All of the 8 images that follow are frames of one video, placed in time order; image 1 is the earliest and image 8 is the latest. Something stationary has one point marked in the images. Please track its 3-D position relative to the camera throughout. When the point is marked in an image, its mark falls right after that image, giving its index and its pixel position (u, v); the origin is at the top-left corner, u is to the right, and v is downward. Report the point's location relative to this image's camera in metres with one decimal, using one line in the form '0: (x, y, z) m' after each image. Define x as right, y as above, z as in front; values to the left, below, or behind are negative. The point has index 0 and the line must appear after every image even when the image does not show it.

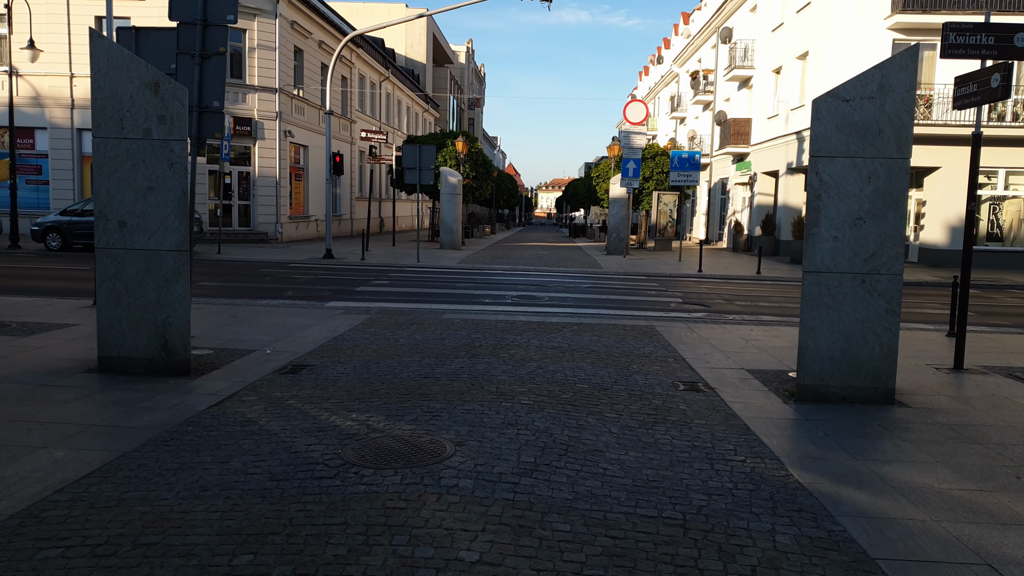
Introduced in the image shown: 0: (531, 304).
0: (+0.3, -0.3, +13.8) m
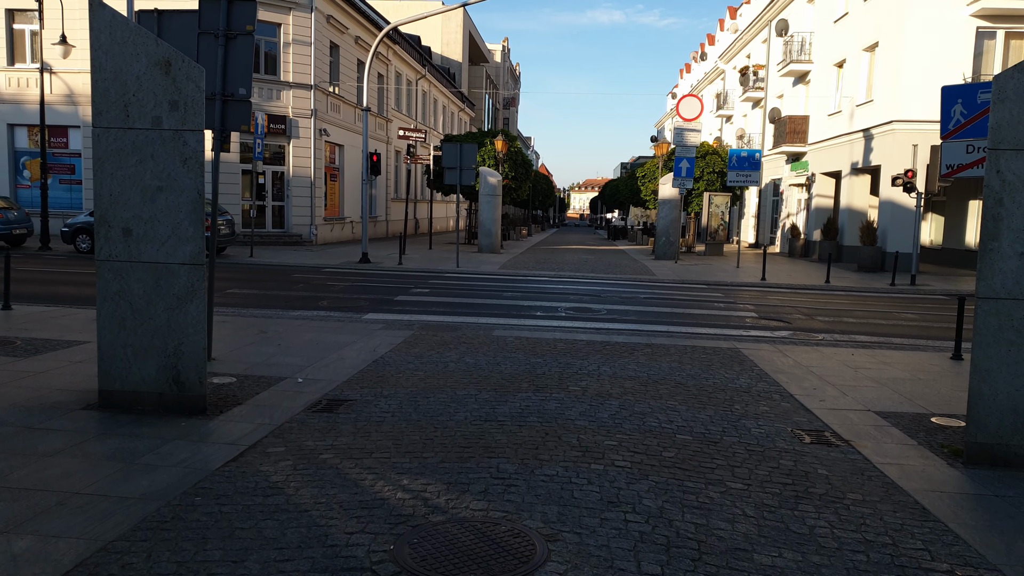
0: (+1.2, -0.5, +12.4) m
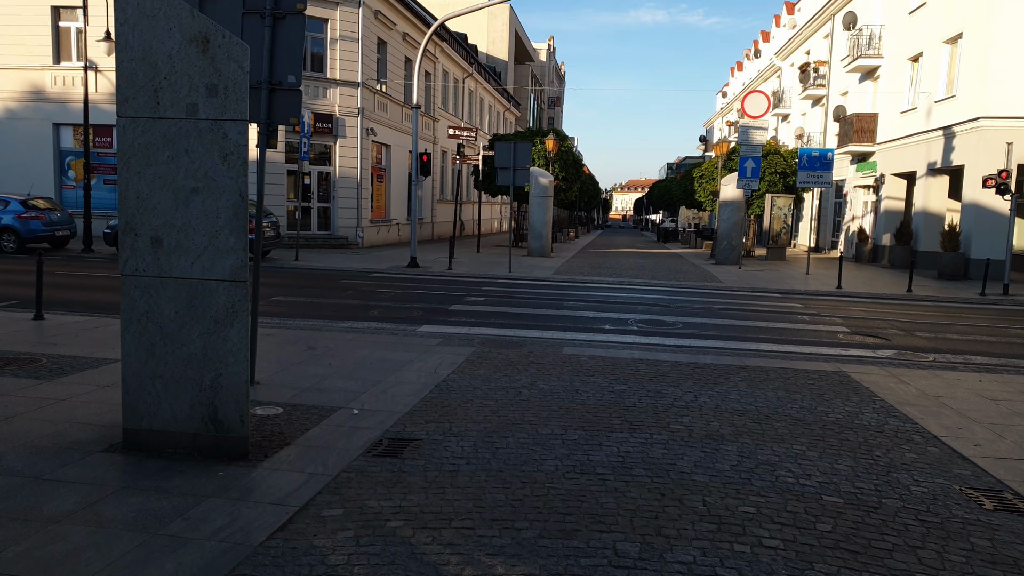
0: (+2.1, -0.7, +11.3) m
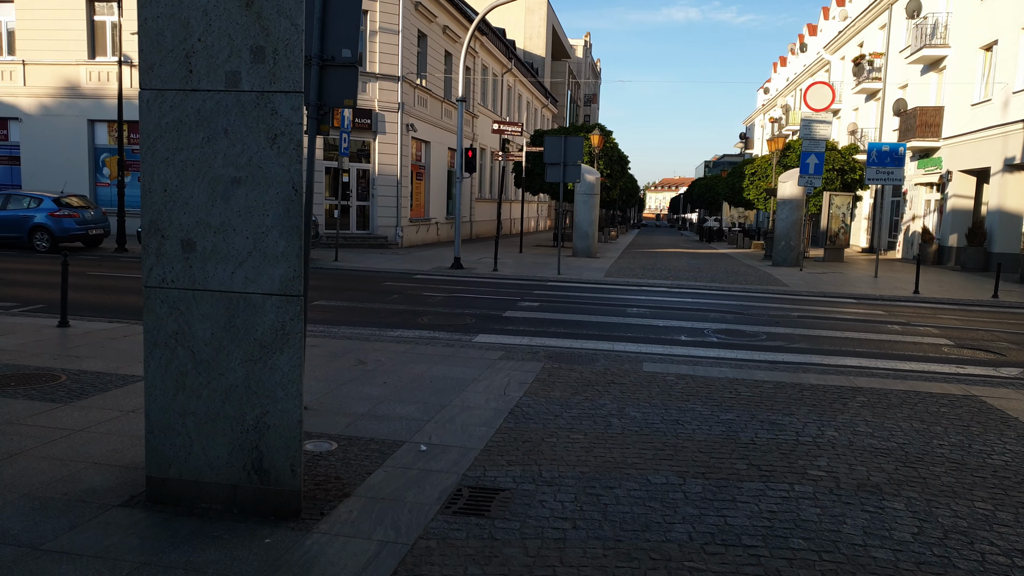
0: (+2.9, -0.7, +10.1) m
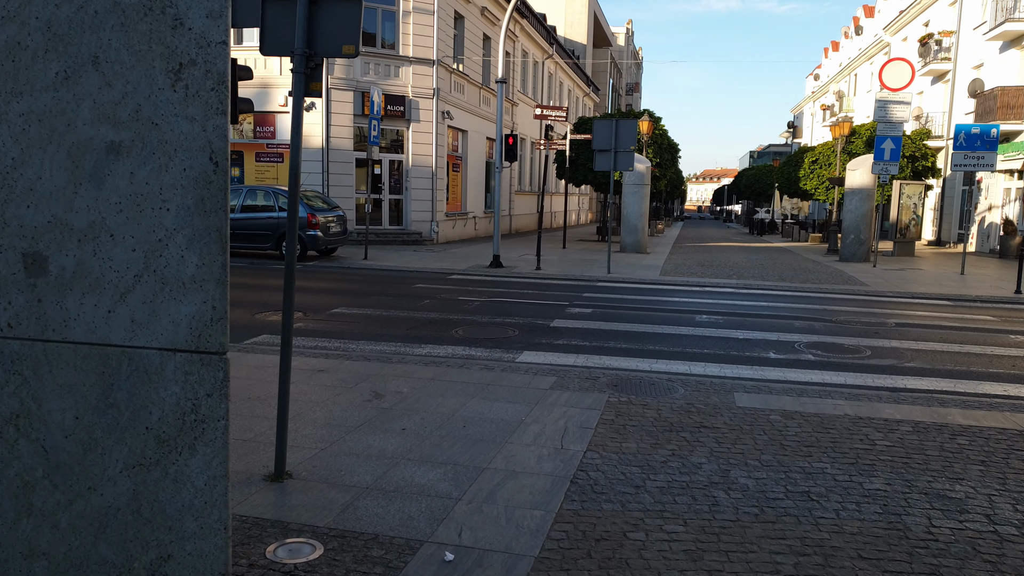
0: (+3.5, -0.8, +8.3) m
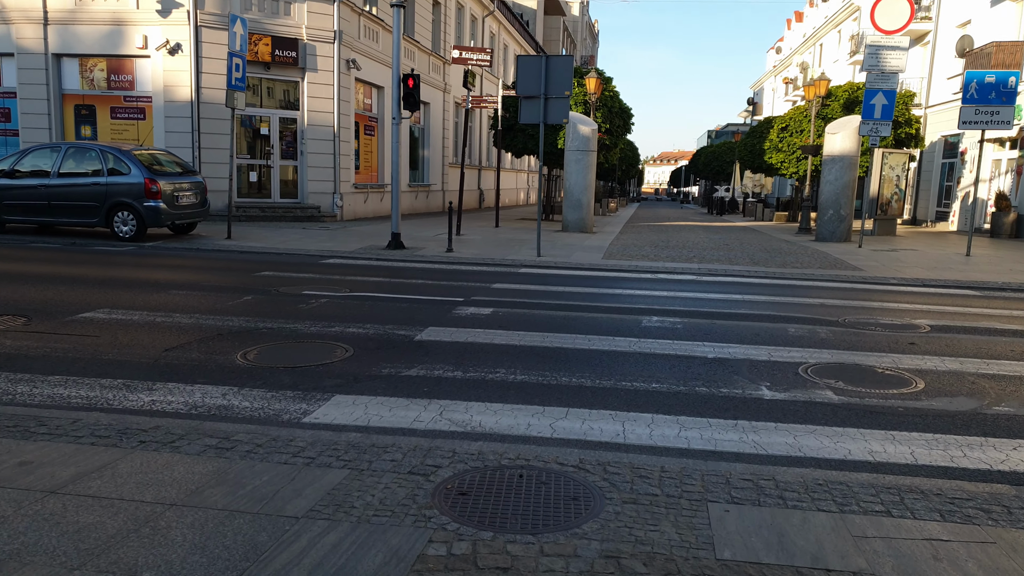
0: (+2.3, -0.8, +4.7) m
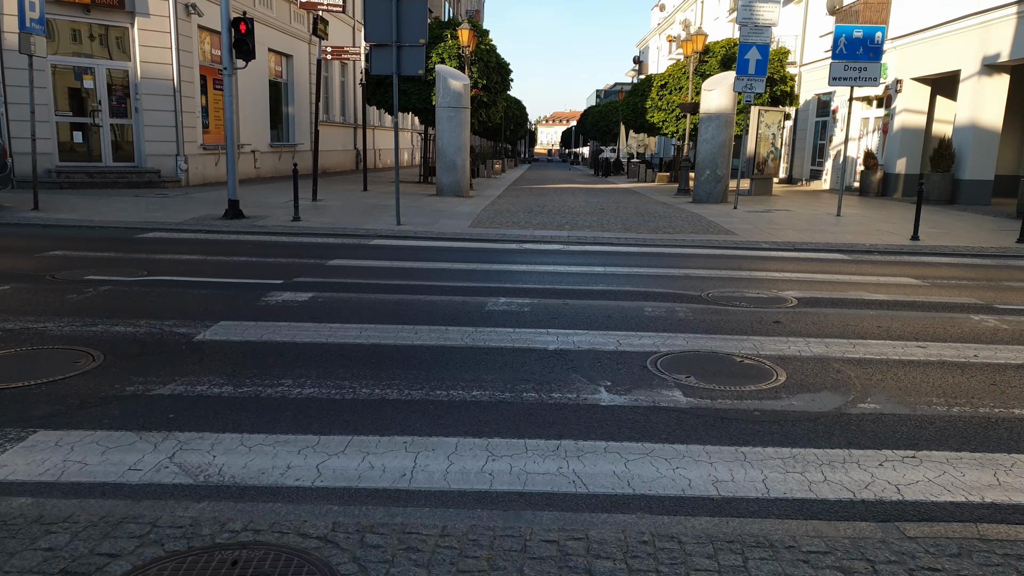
0: (+1.2, -0.7, +3.9) m
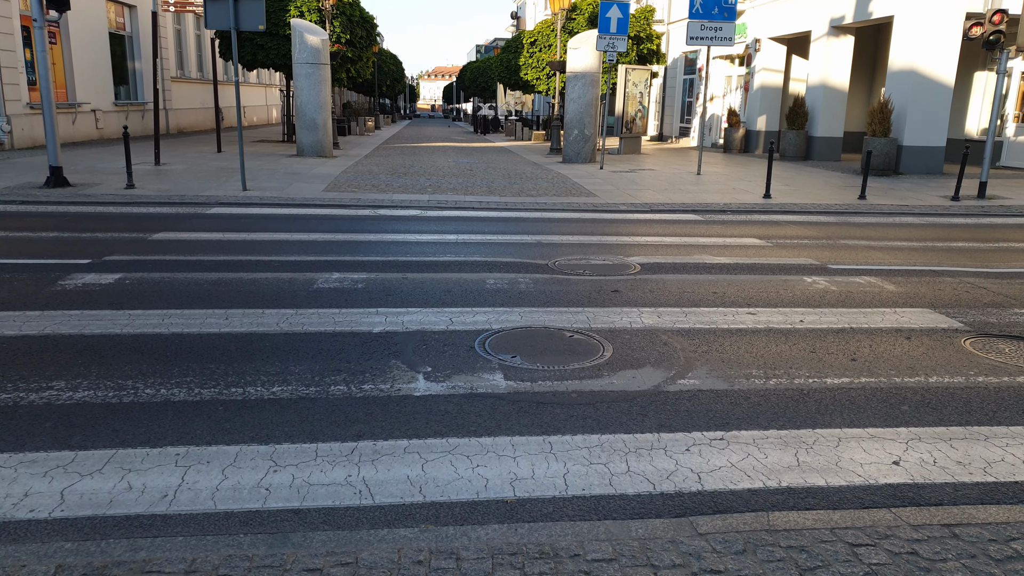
0: (+0.3, -0.6, +3.8) m
